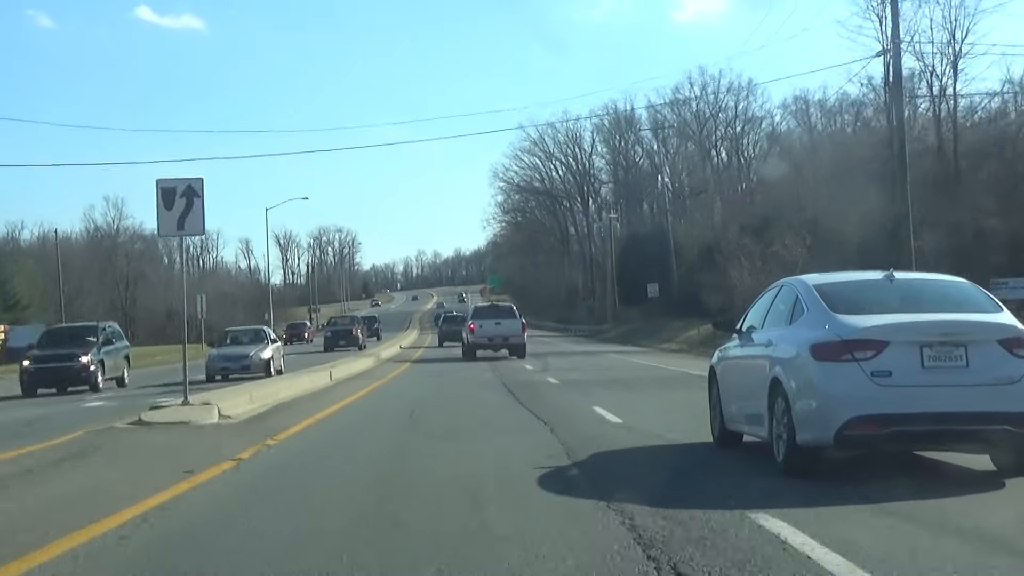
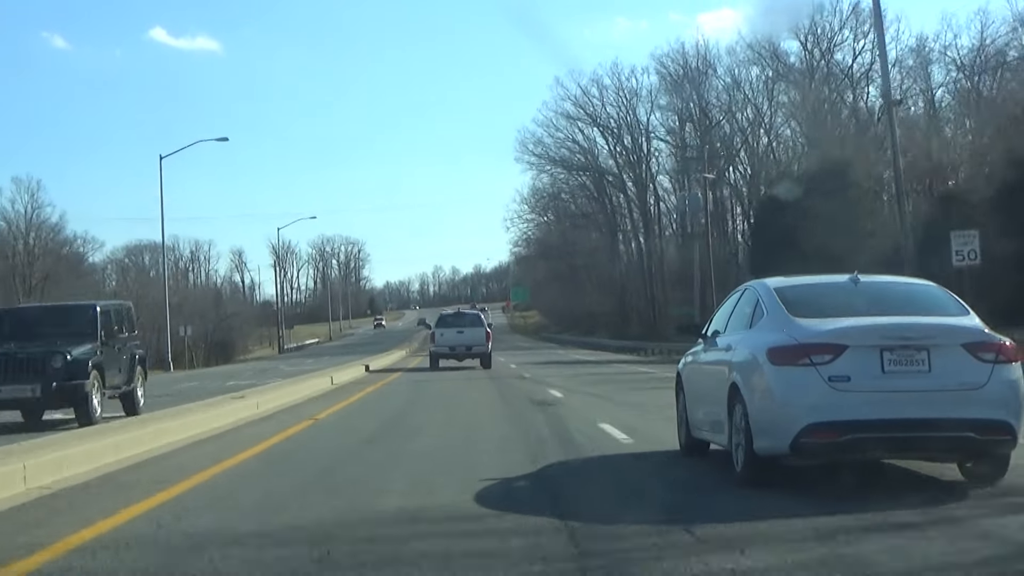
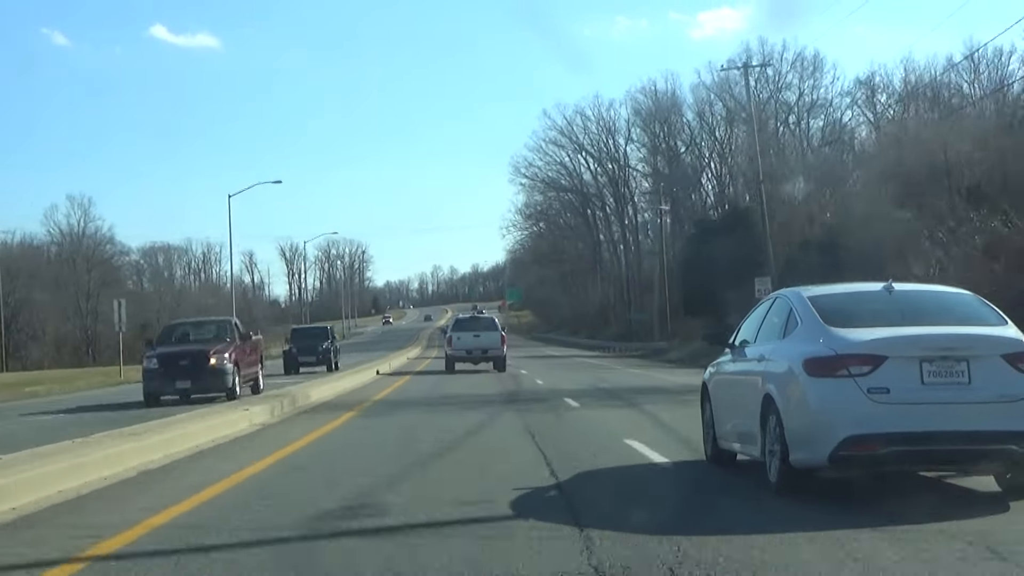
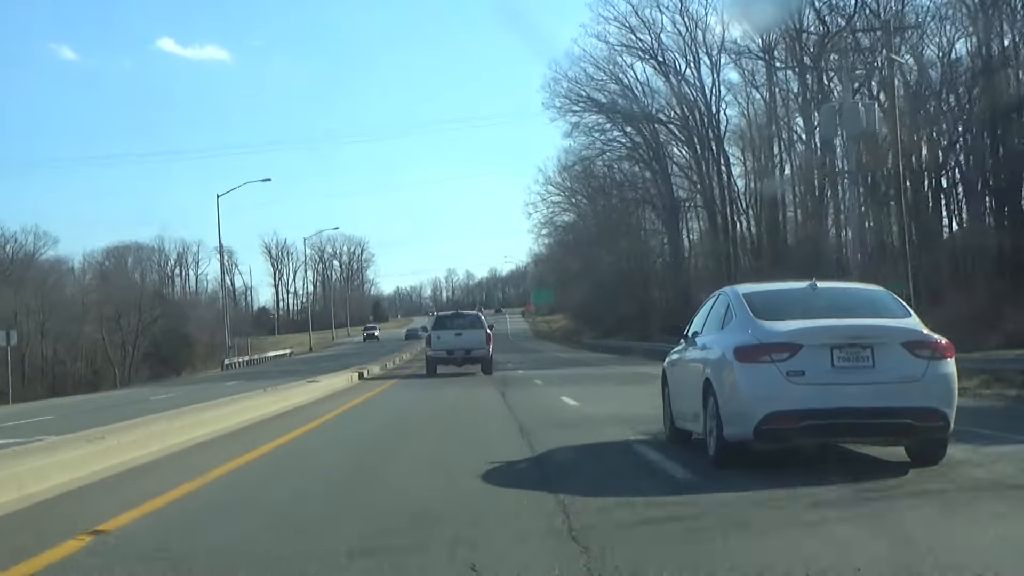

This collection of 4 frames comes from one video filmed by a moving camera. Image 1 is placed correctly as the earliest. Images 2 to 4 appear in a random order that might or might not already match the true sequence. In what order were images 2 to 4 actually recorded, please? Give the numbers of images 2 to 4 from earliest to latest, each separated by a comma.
3, 2, 4
